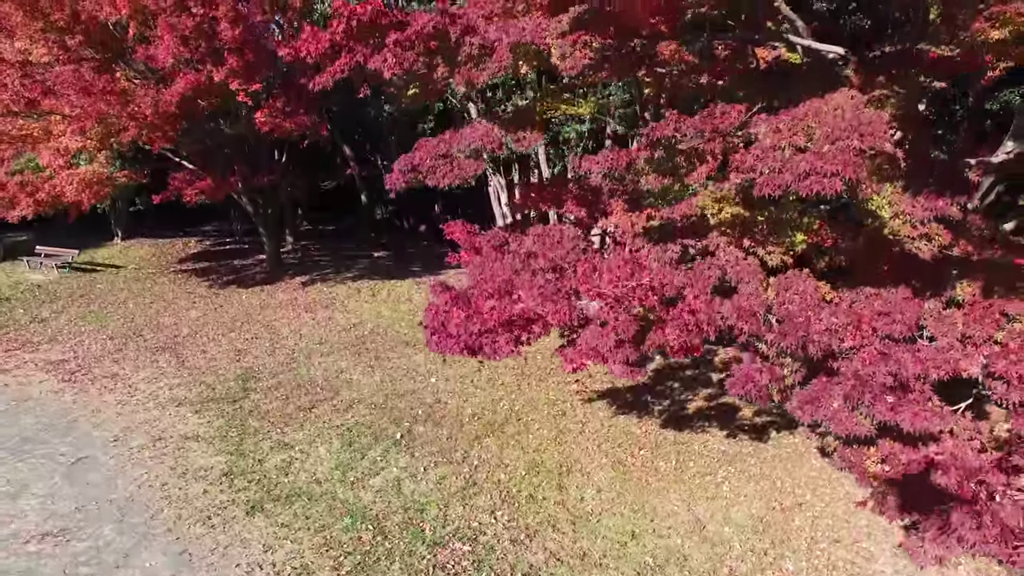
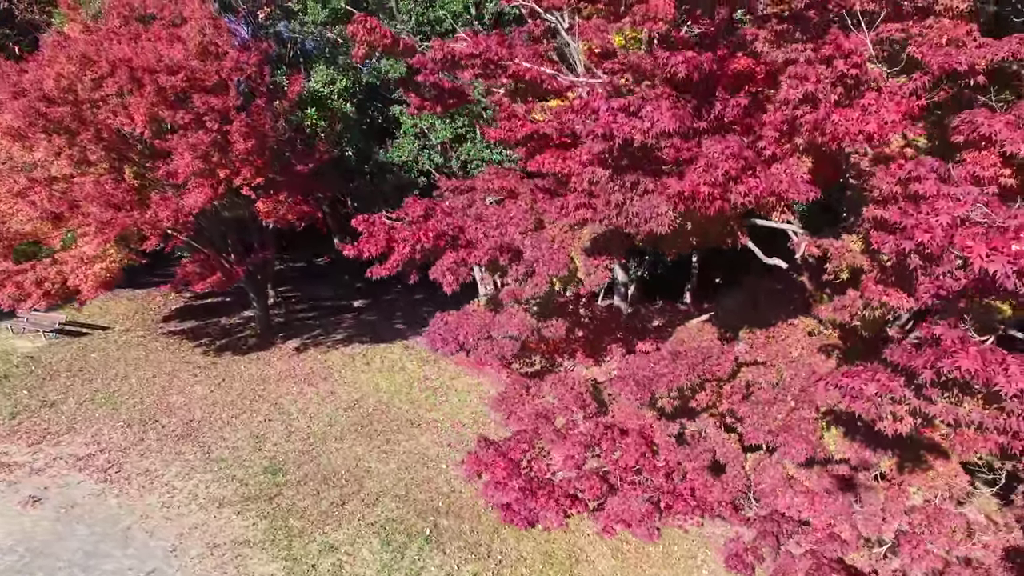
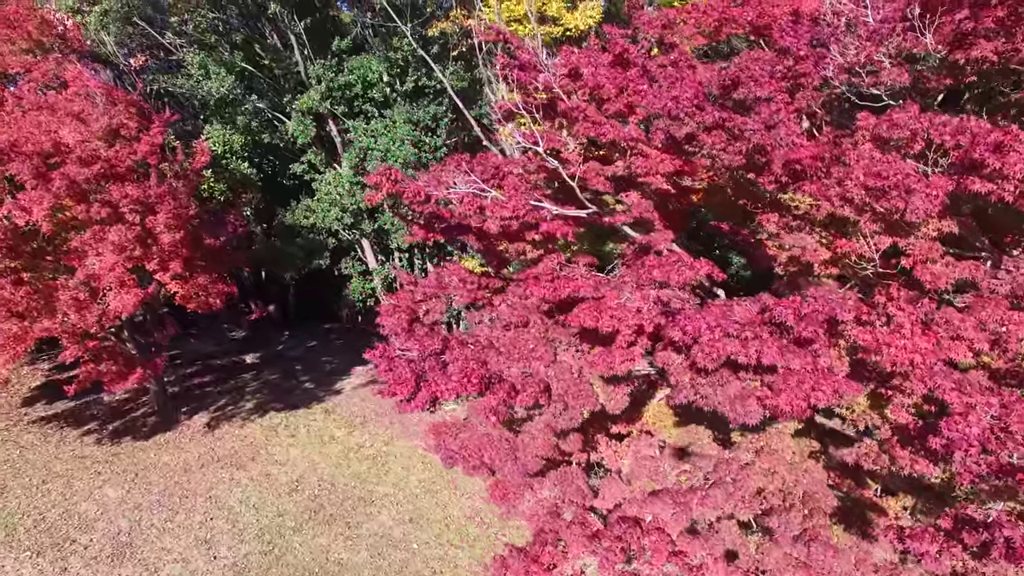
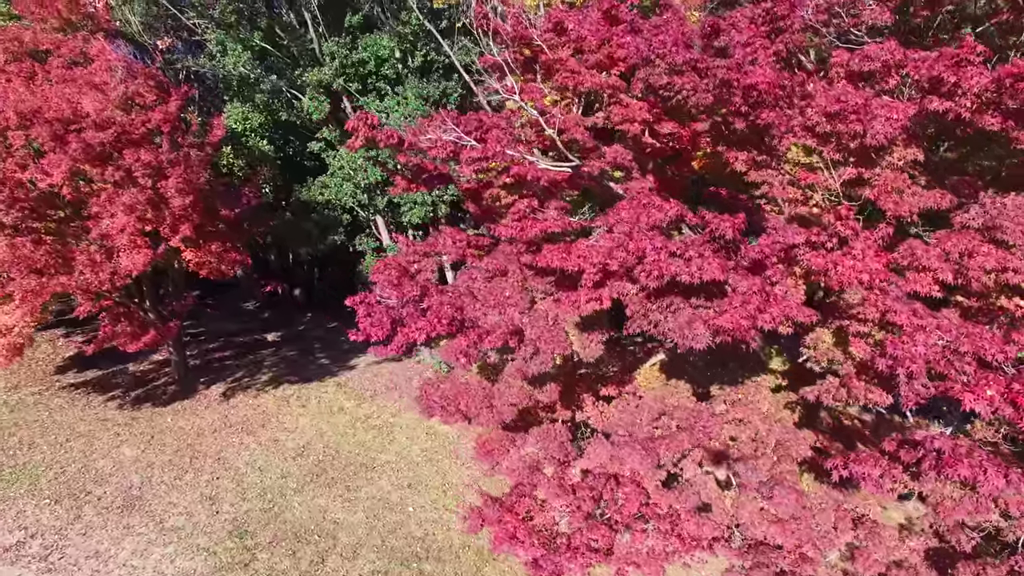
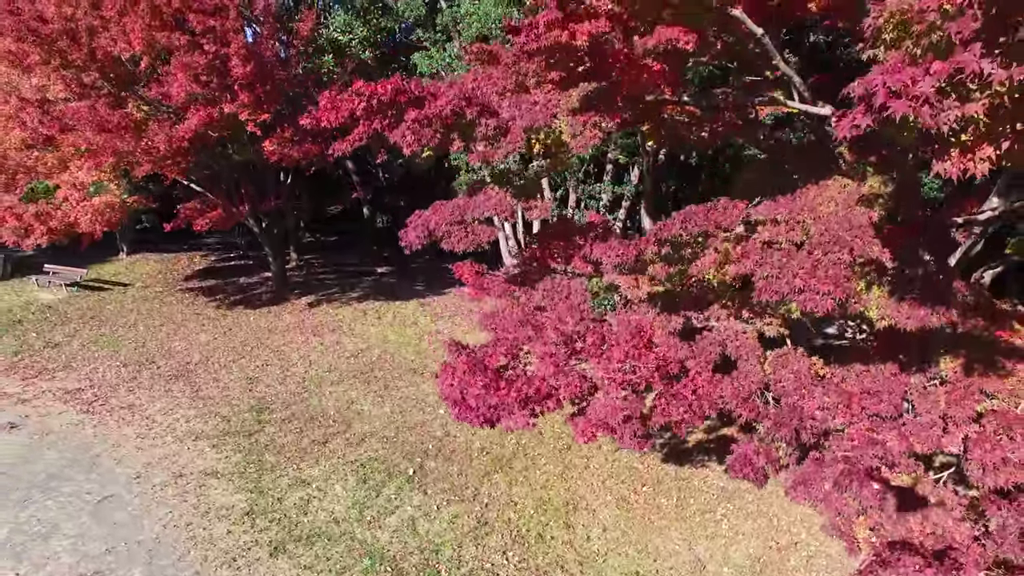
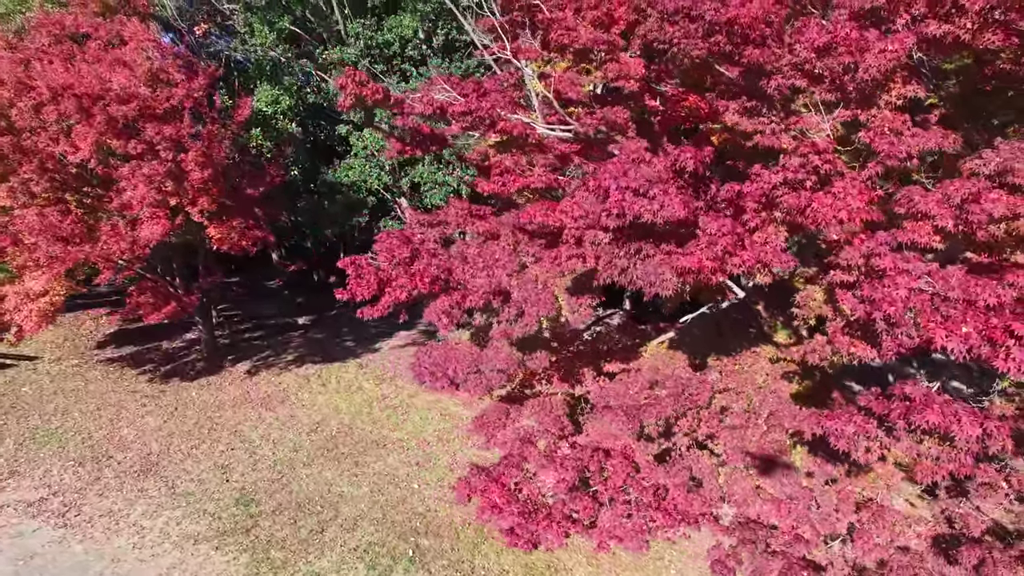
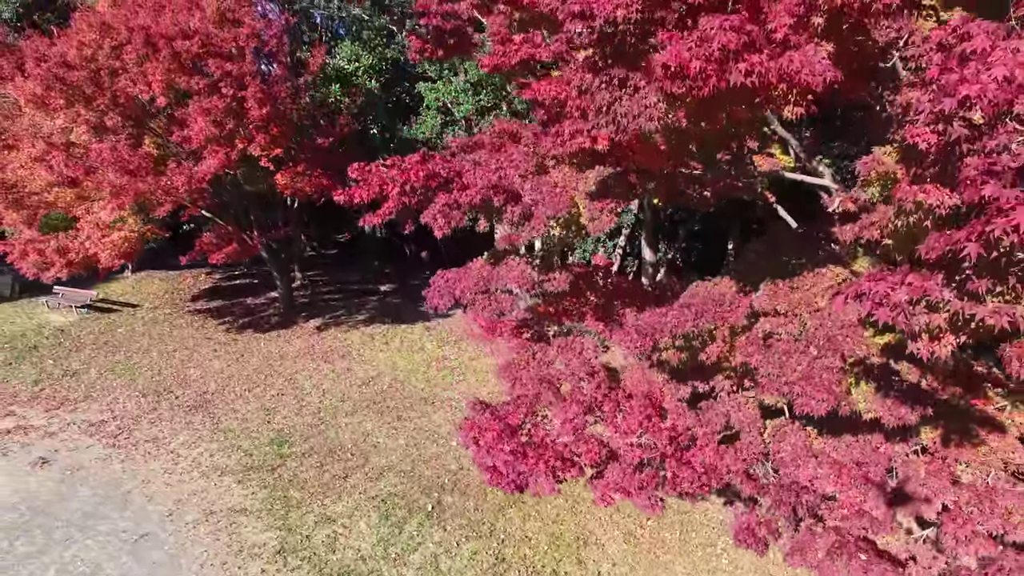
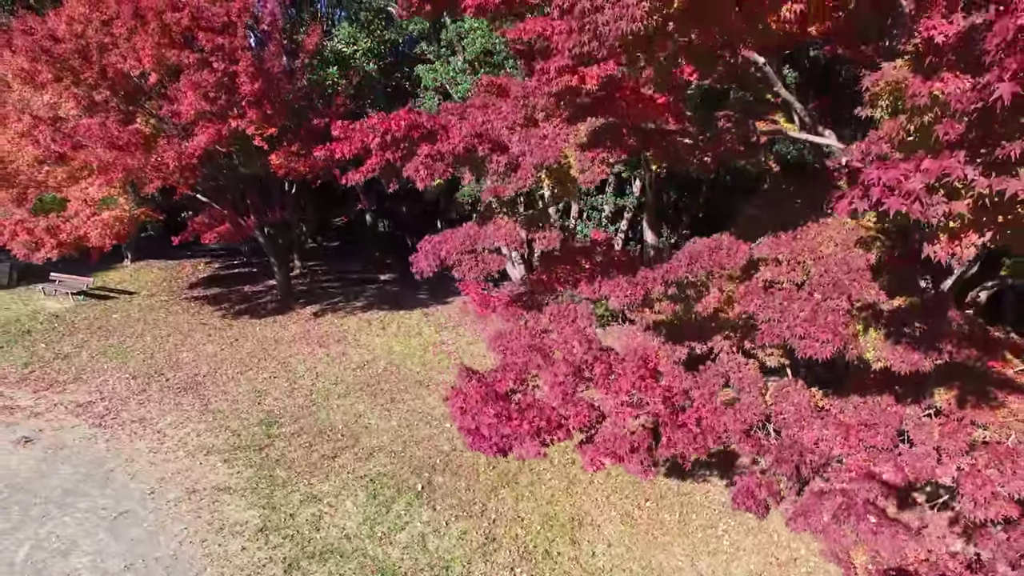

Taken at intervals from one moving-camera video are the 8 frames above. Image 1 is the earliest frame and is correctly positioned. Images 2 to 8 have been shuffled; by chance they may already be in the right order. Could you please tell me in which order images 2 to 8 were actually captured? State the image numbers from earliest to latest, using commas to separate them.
5, 8, 7, 2, 6, 4, 3
